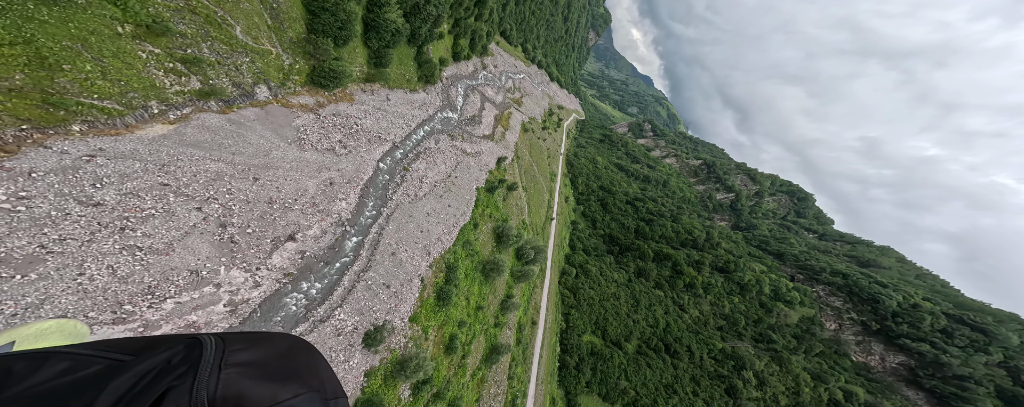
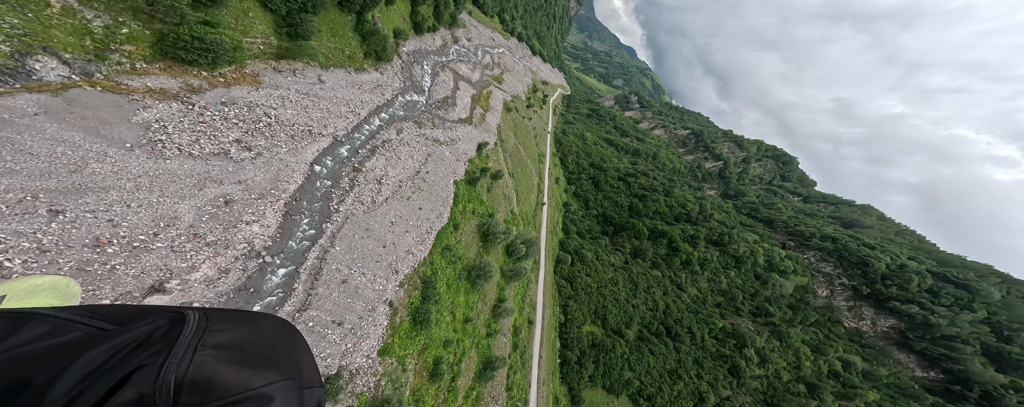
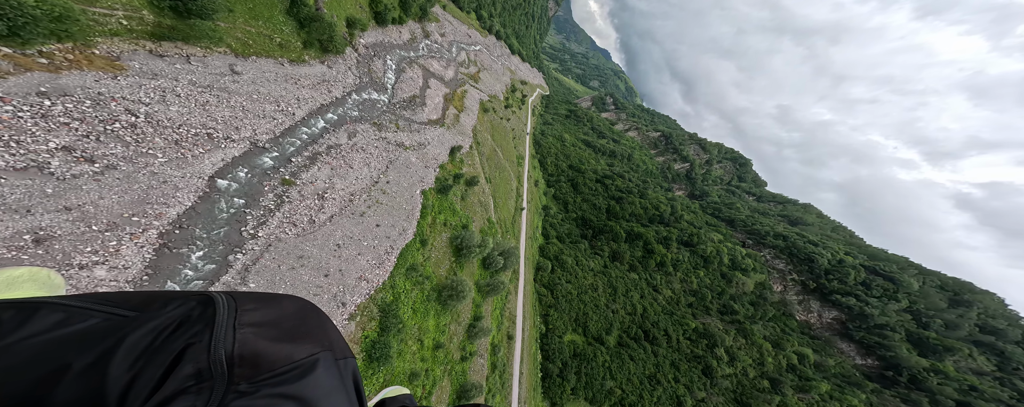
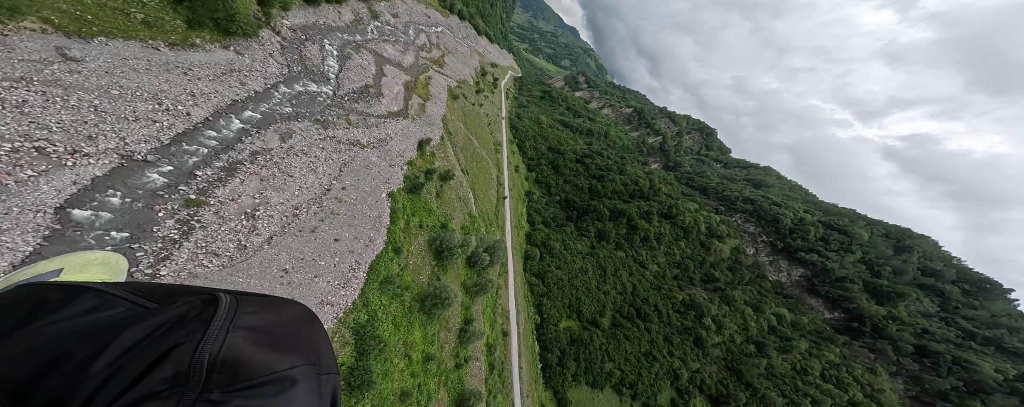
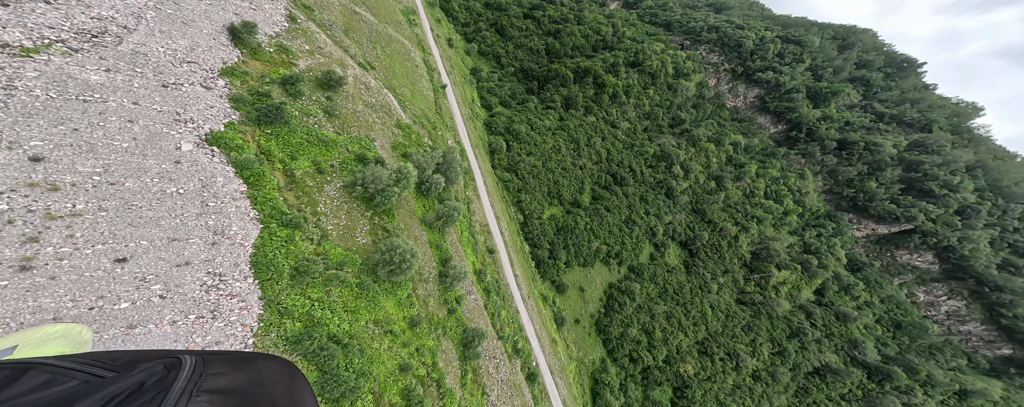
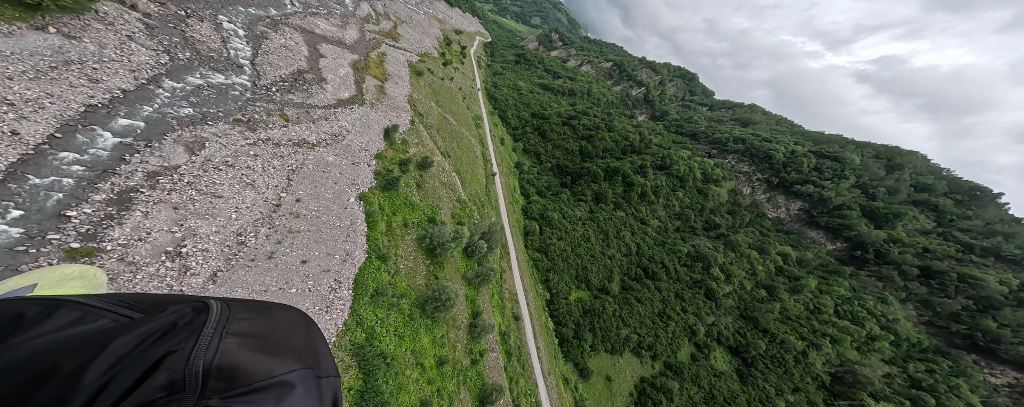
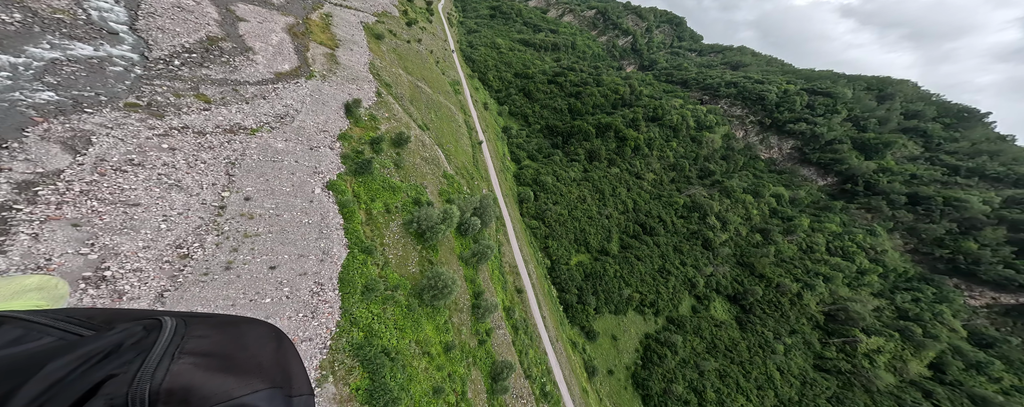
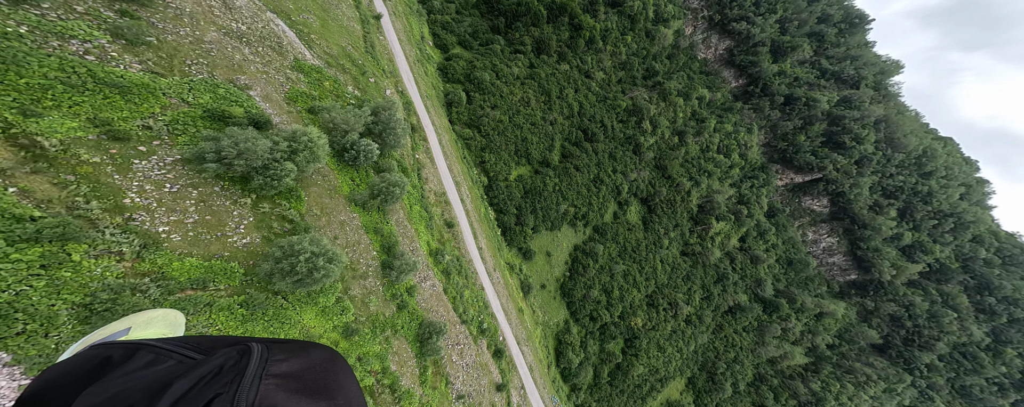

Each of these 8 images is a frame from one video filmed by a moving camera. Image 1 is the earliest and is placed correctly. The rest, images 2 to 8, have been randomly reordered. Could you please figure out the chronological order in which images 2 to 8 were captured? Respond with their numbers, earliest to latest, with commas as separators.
2, 3, 4, 6, 7, 5, 8
